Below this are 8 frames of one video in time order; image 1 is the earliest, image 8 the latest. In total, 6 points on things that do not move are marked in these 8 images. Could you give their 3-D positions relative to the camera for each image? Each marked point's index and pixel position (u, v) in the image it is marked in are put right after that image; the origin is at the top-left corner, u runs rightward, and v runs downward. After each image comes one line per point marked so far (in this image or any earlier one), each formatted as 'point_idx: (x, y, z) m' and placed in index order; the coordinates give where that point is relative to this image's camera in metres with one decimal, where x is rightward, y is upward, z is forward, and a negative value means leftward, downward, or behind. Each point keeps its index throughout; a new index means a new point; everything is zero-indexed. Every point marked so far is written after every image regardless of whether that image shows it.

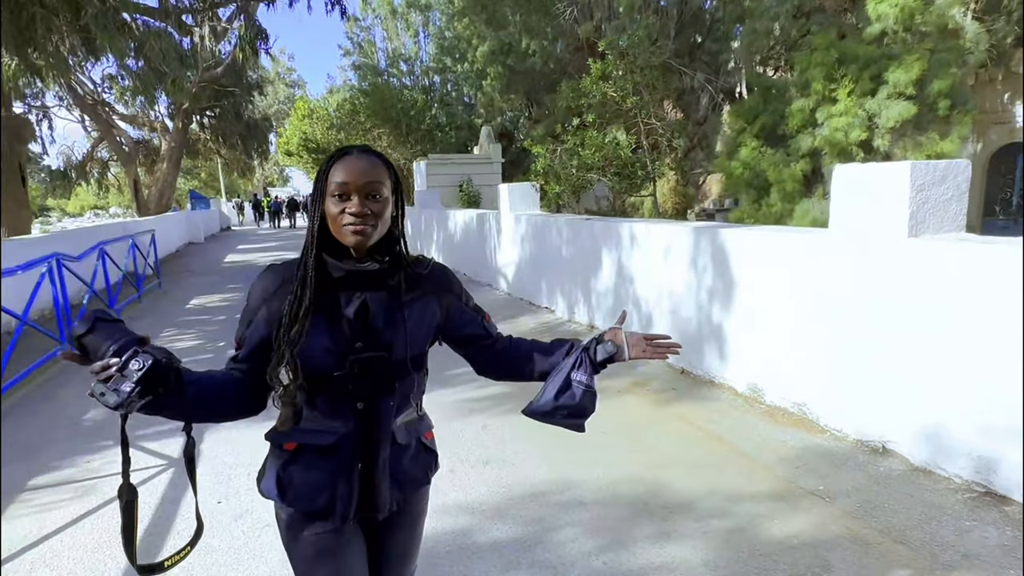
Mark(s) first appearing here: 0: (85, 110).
0: (-11.3, +4.7, +19.4) m
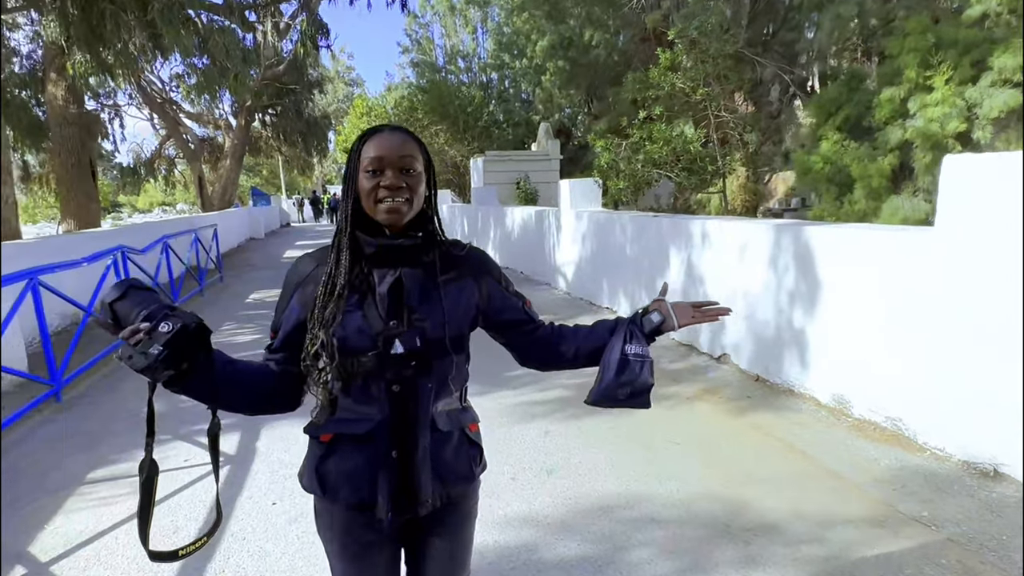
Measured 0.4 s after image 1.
0: (-9.7, +4.9, +19.9) m
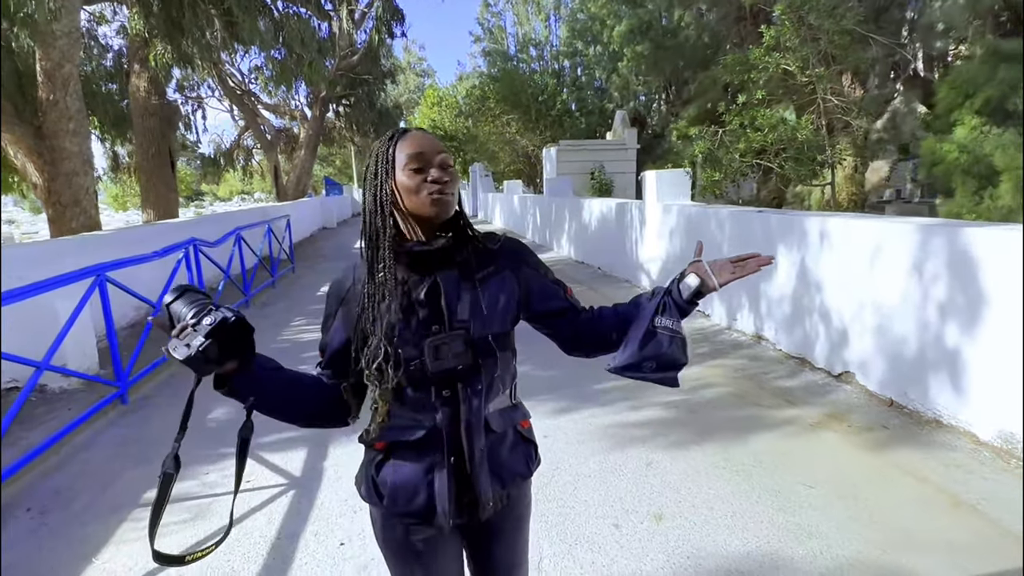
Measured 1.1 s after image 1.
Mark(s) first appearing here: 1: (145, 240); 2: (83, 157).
0: (-7.7, +5.2, +20.2) m
1: (-3.9, +0.5, +7.7) m
2: (-4.4, +1.4, +7.5) m
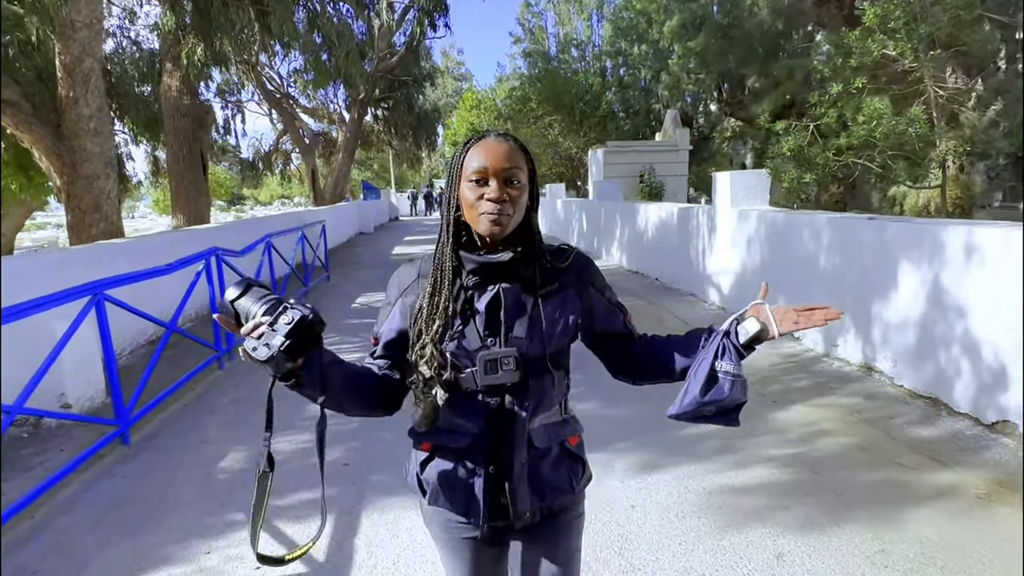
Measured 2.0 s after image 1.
0: (-6.5, +5.0, +19.7) m
1: (-3.4, +0.4, +7.1) m
2: (-3.9, +1.2, +6.9) m
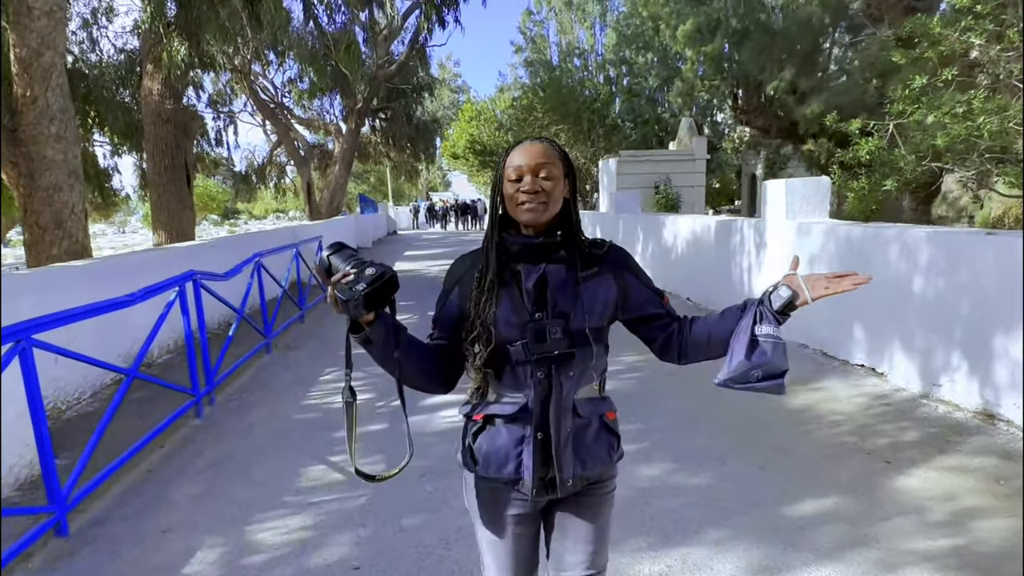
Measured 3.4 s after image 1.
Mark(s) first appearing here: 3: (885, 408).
0: (-6.4, +4.5, +18.9) m
1: (-3.2, +0.2, +6.2) m
2: (-3.7, +1.0, +6.1) m
3: (+2.2, -0.7, +4.4) m
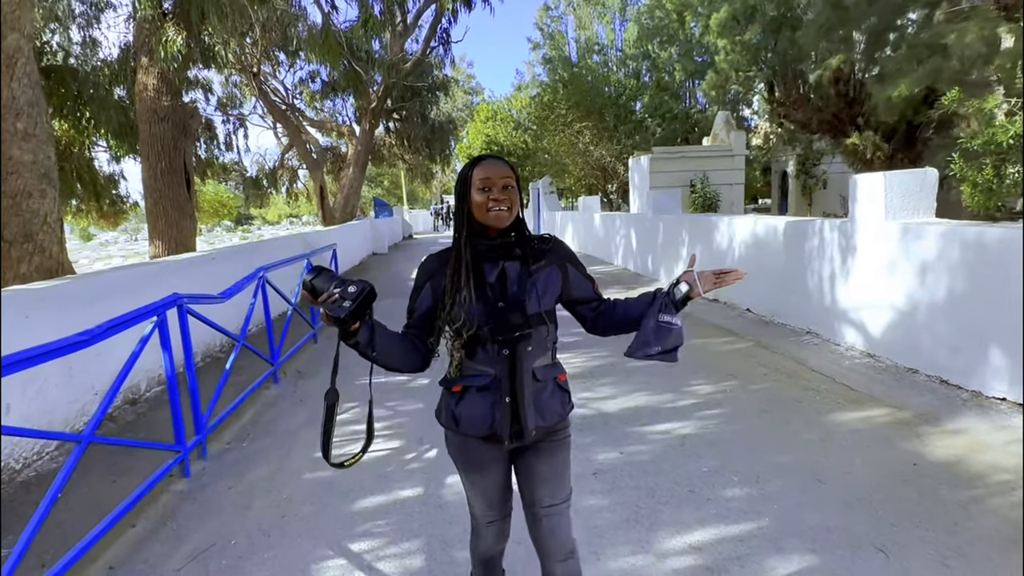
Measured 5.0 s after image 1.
0: (-5.9, +4.3, +18.1) m
1: (-2.8, 0.0, +5.3) m
2: (-3.4, +0.8, +5.2) m
3: (+2.6, -0.8, +3.4) m
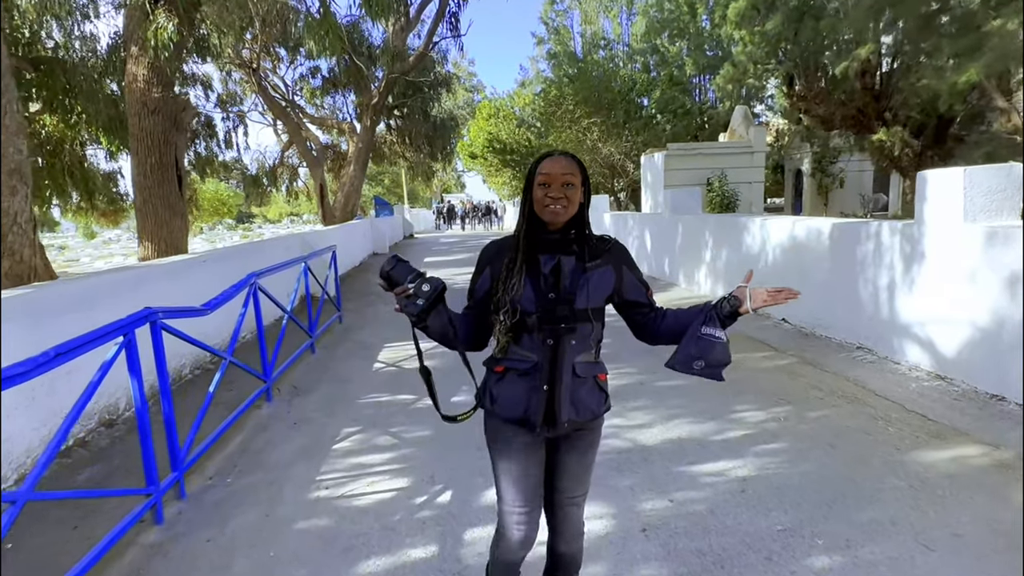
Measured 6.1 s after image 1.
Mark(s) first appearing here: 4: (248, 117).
0: (-5.7, +4.3, +17.5) m
1: (-2.7, -0.1, +4.7) m
2: (-3.2, +0.8, +4.6) m
3: (+2.7, -0.9, +2.8) m
4: (-6.5, +4.2, +17.7) m
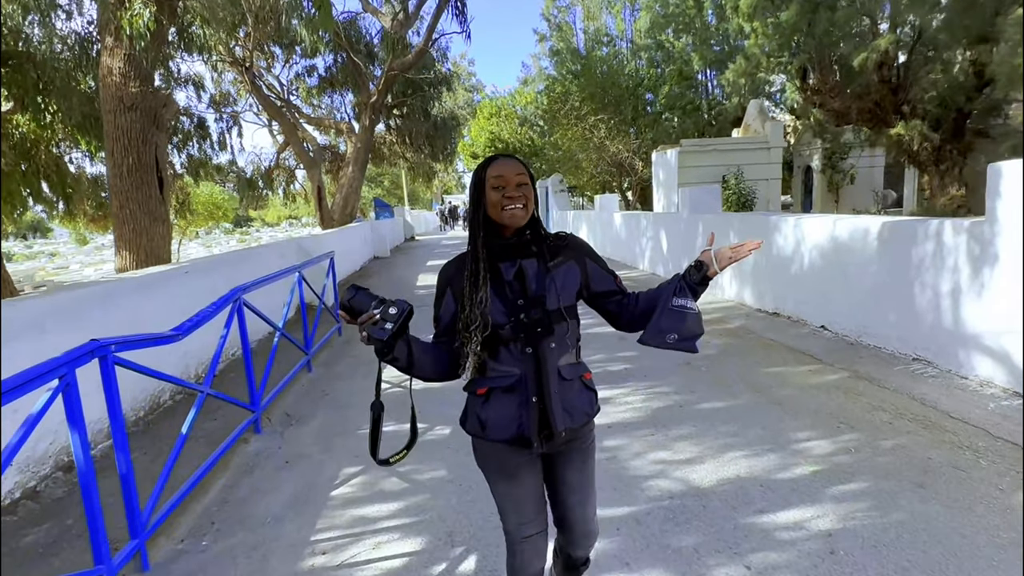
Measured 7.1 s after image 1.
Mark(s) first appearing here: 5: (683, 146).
0: (-5.7, +4.1, +16.9) m
1: (-2.5, -0.2, +4.1) m
2: (-3.1, +0.7, +4.0) m
3: (+2.8, -0.9, +2.2) m
4: (-6.4, +4.0, +17.0) m
5: (+2.9, +2.4, +12.2) m
